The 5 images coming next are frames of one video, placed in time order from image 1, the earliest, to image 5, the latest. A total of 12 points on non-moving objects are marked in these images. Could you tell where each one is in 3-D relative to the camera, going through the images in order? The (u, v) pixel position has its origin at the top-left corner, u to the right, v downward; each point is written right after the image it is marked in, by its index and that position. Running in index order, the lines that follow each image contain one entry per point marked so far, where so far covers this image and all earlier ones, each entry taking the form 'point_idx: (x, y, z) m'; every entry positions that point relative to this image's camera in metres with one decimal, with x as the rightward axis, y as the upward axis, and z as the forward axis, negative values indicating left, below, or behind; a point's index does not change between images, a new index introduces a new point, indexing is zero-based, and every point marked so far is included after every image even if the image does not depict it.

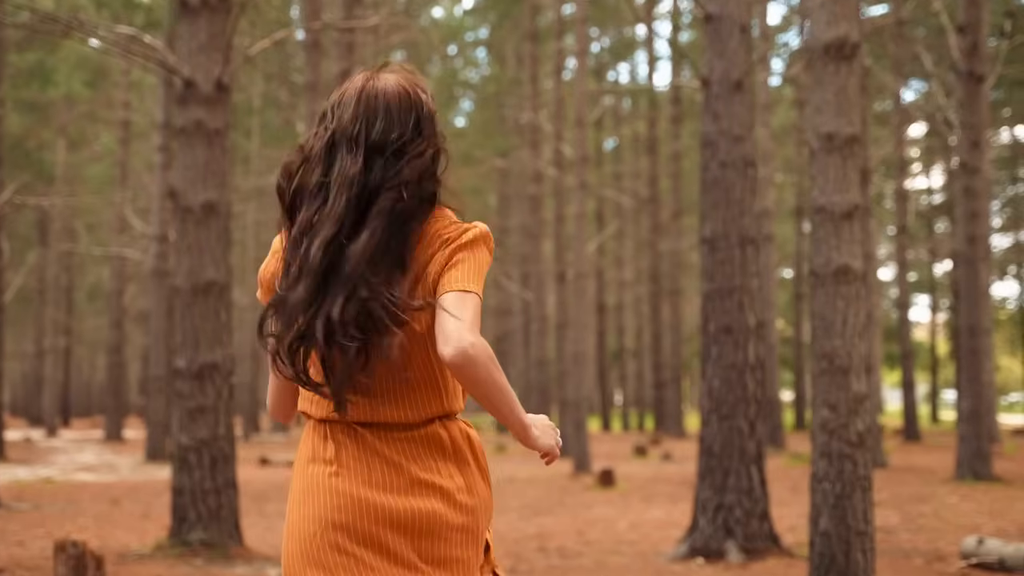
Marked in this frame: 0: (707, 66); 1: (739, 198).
0: (+1.5, +1.7, +9.1) m
1: (+1.7, +0.7, +8.9) m
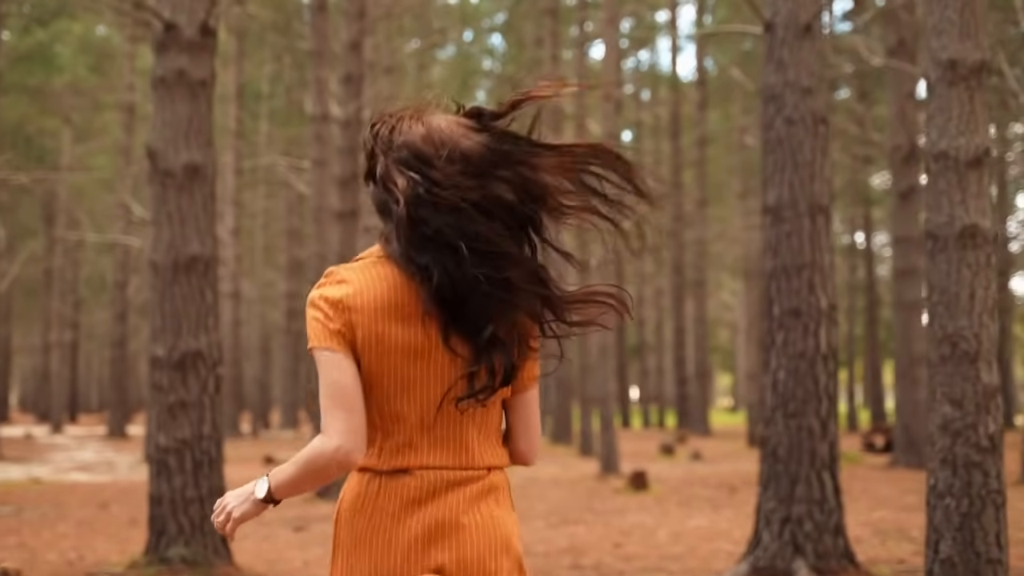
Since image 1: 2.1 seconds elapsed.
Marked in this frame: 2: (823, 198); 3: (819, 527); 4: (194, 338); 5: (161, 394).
0: (+1.7, +1.8, +7.8) m
1: (+1.9, +0.8, +7.6) m
2: (+2.0, +0.6, +7.7) m
3: (+1.9, -1.5, +7.4) m
4: (-2.0, -0.3, +7.7) m
5: (-2.2, -0.7, +7.6) m
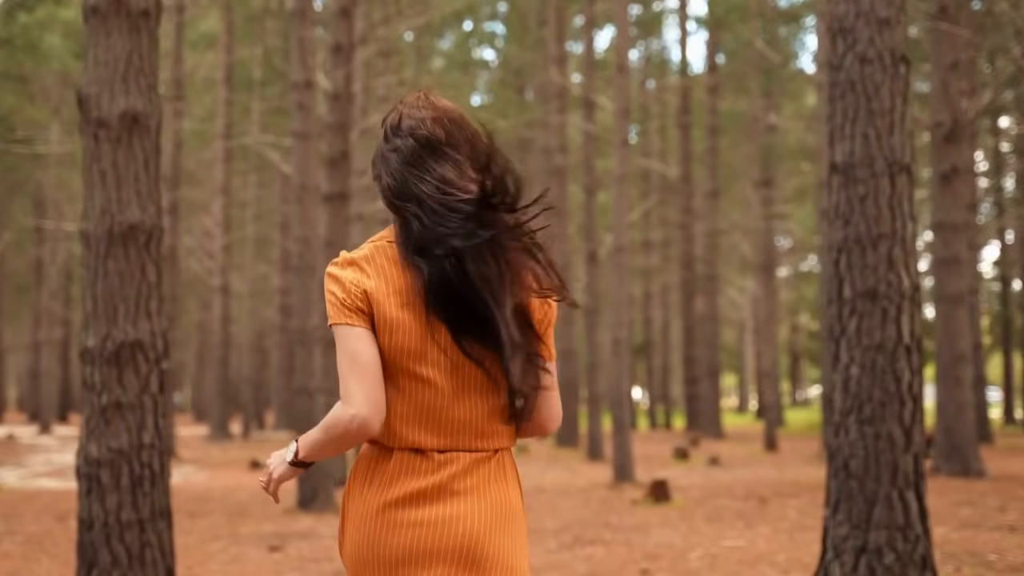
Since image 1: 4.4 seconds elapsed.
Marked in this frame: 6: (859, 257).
0: (+1.7, +1.9, +6.4) m
1: (+1.9, +0.9, +6.2) m
2: (+2.0, +0.7, +6.3) m
3: (+1.9, -1.4, +6.0) m
4: (-2.0, -0.2, +6.3) m
5: (-2.2, -0.5, +6.2) m
6: (+1.8, +0.2, +6.2) m
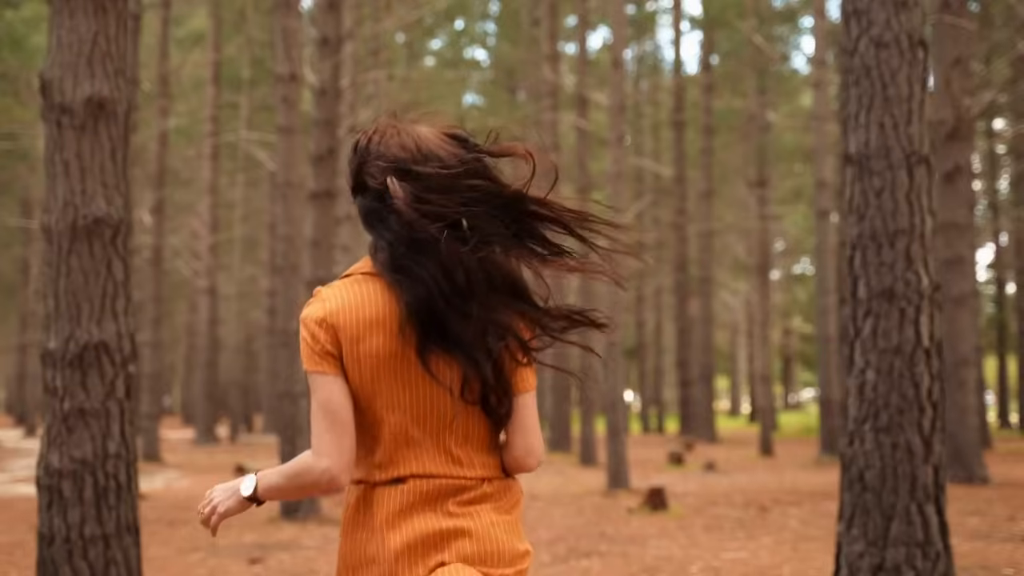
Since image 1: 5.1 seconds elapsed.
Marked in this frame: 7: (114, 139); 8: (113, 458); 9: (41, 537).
0: (+1.7, +1.9, +6.0) m
1: (+1.9, +0.9, +5.8) m
2: (+2.0, +0.7, +5.9) m
3: (+1.9, -1.3, +5.6) m
4: (-2.0, -0.2, +5.8) m
5: (-2.2, -0.5, +5.8) m
6: (+1.7, +0.2, +5.8) m
7: (-2.0, +0.7, +6.0) m
8: (-1.9, -0.8, +5.8) m
9: (-2.3, -1.2, +5.8) m
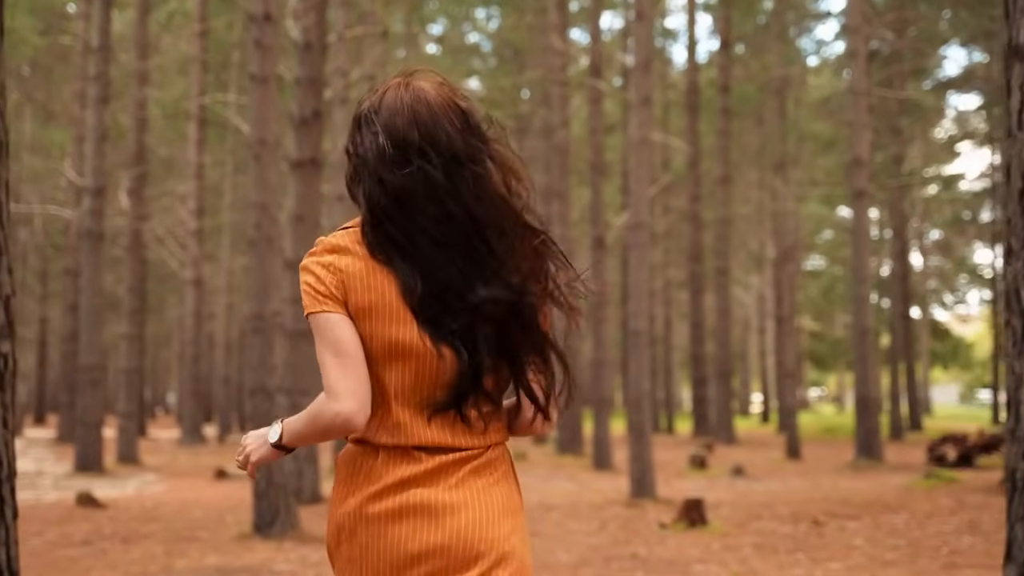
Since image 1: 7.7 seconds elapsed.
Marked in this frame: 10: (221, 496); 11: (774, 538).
0: (+1.8, +2.1, +4.3) m
1: (+2.0, +1.1, +4.1) m
2: (+2.1, +0.9, +4.1) m
3: (+2.0, -1.2, +3.9) m
4: (-1.9, 0.0, +4.1) m
5: (-2.1, -0.3, +4.1) m
6: (+1.8, +0.4, +4.0) m
7: (-1.8, +0.9, +4.2) m
8: (-1.8, -0.6, +4.1) m
9: (-2.2, -1.0, +4.1) m
10: (-3.3, -2.4, +13.9) m
11: (+2.0, -1.9, +9.4) m
